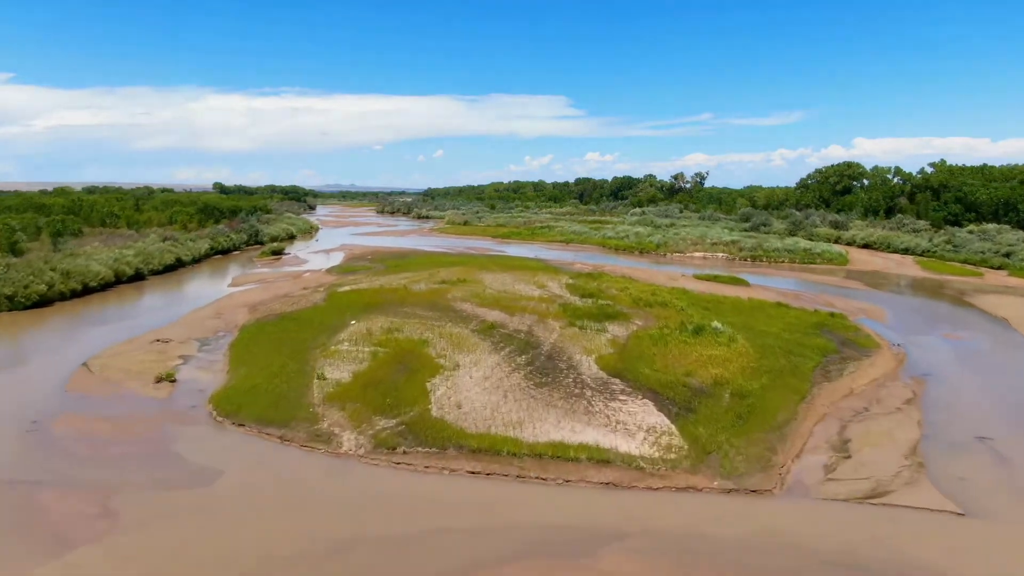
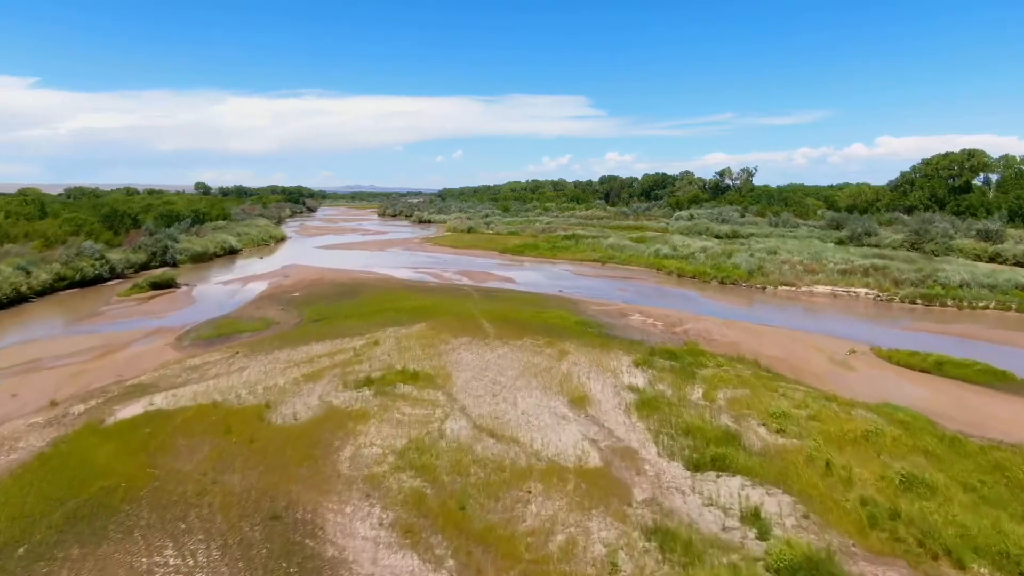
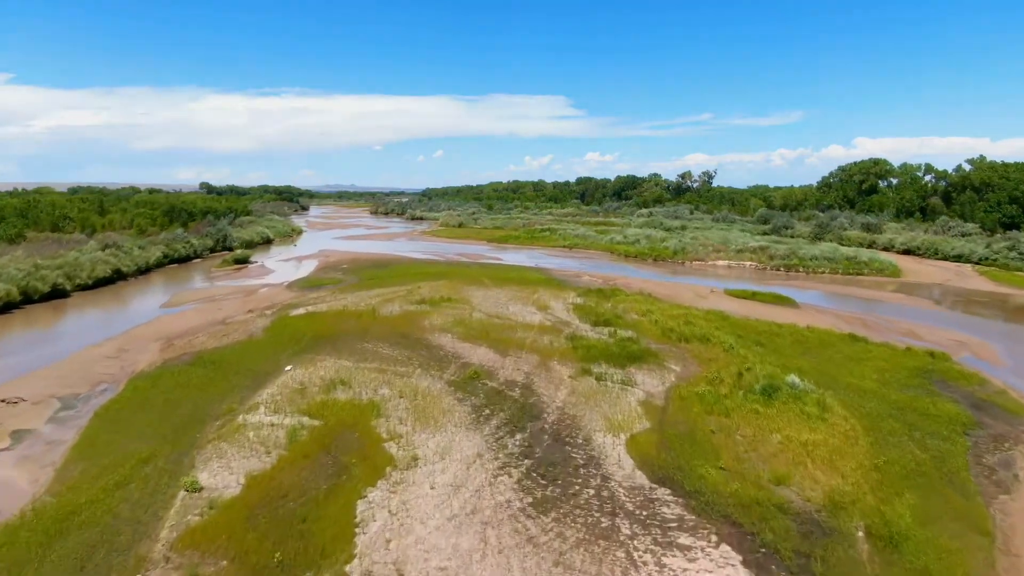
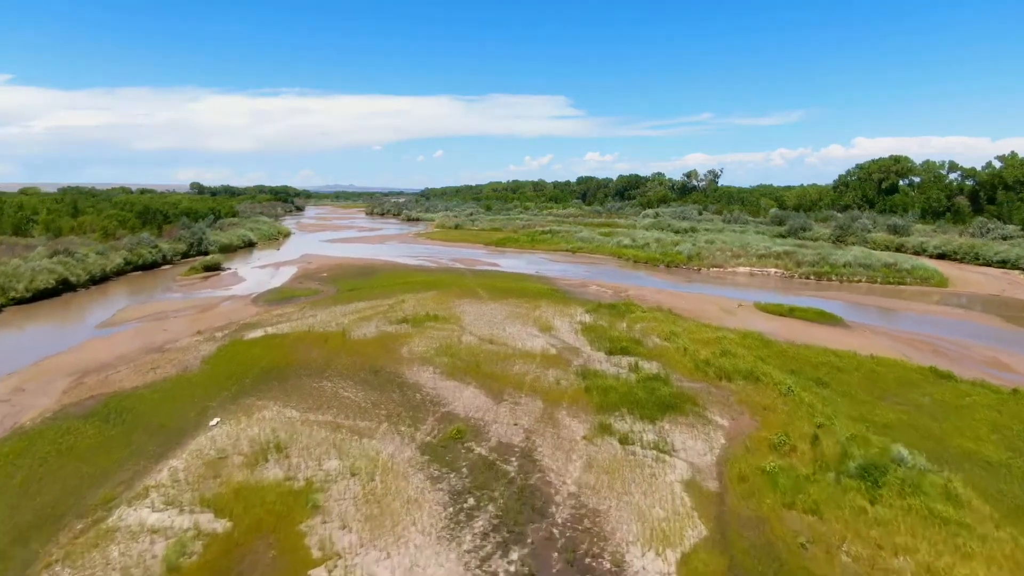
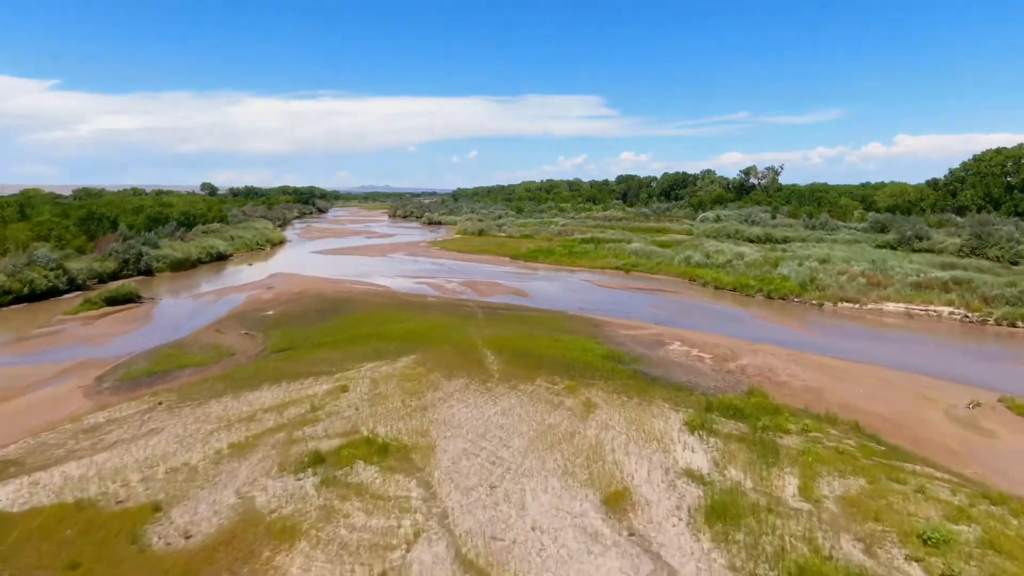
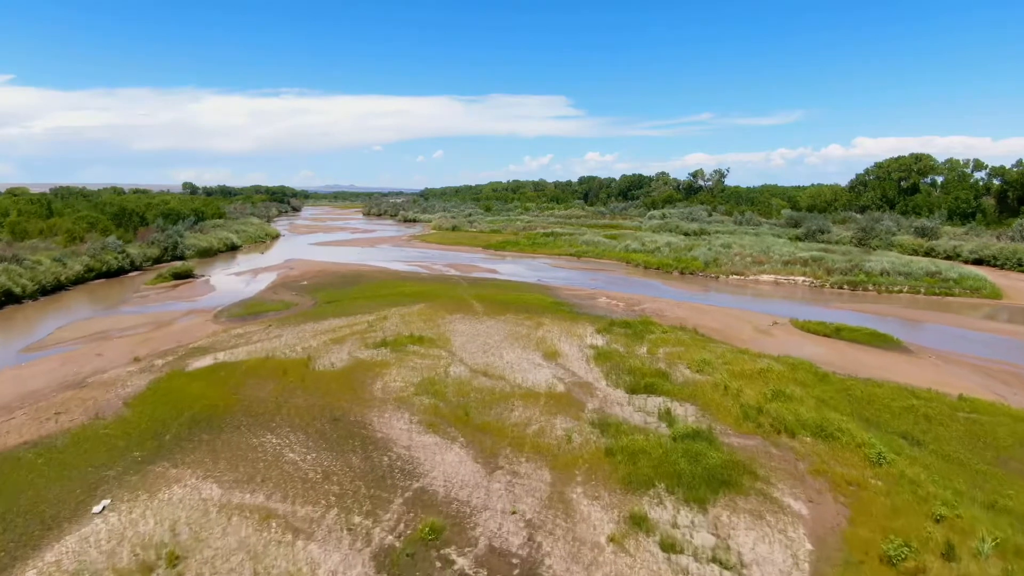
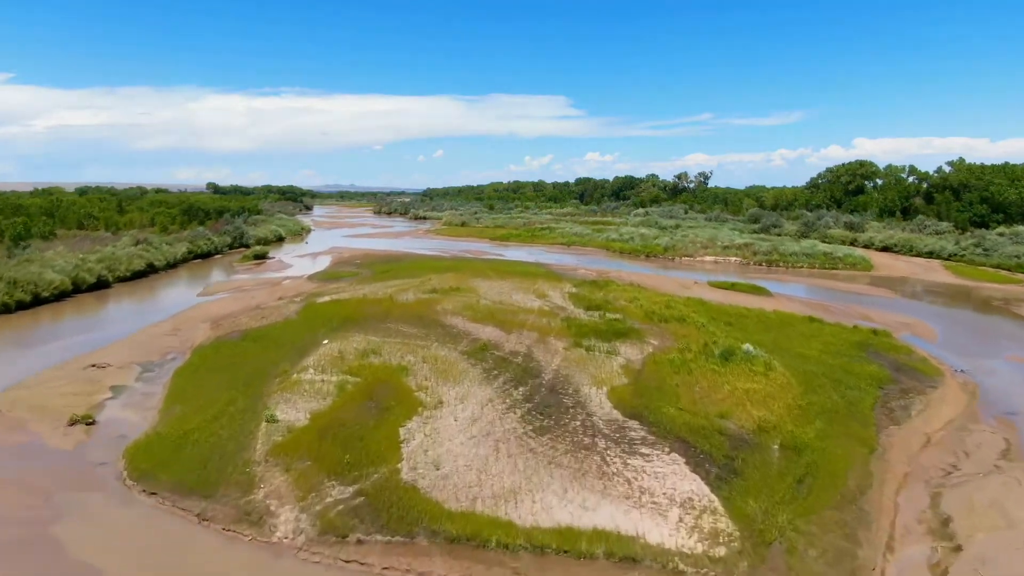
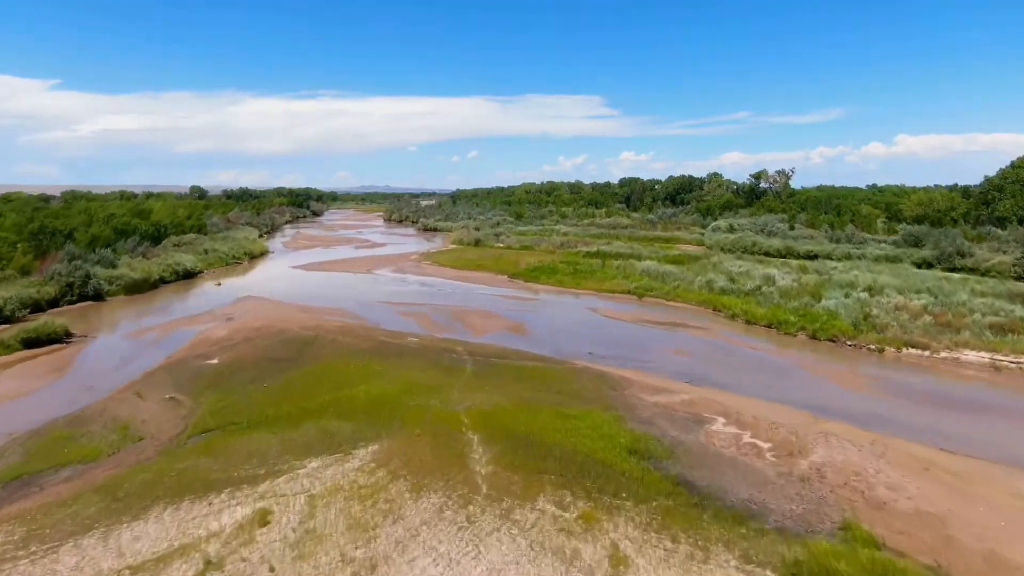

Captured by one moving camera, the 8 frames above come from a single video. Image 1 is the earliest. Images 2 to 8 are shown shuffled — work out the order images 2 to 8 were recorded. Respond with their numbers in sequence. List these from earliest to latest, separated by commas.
7, 3, 4, 6, 2, 5, 8
